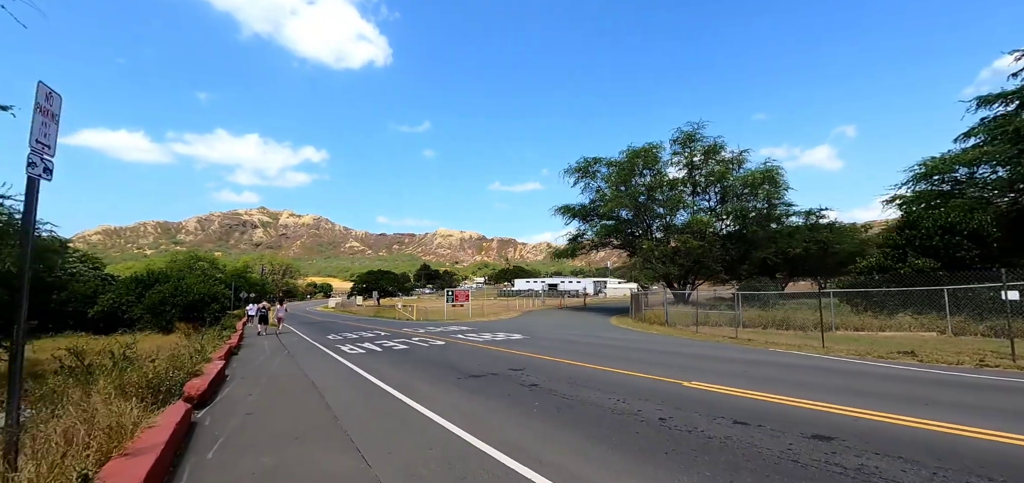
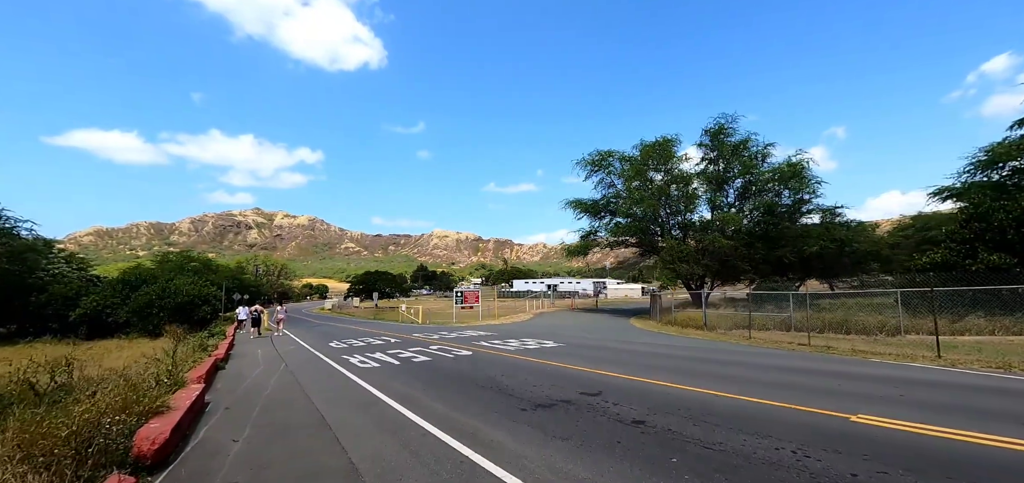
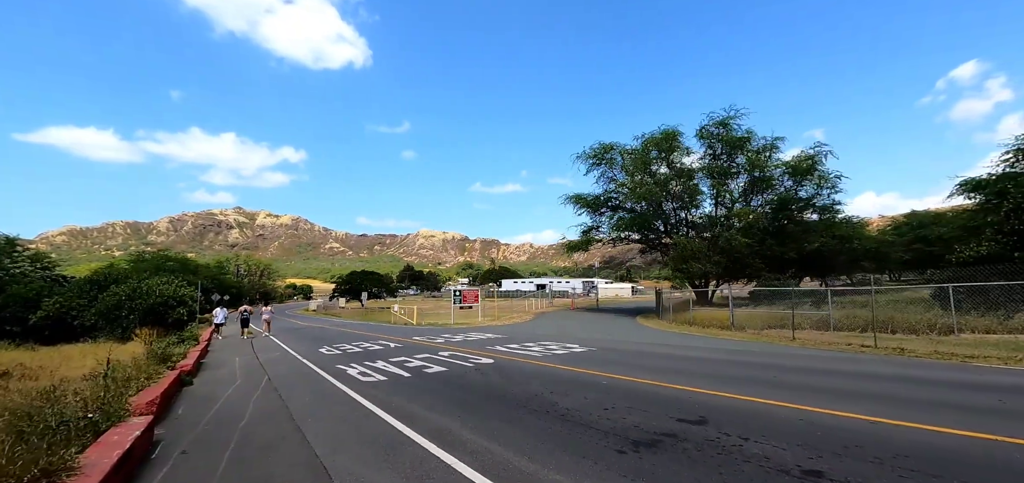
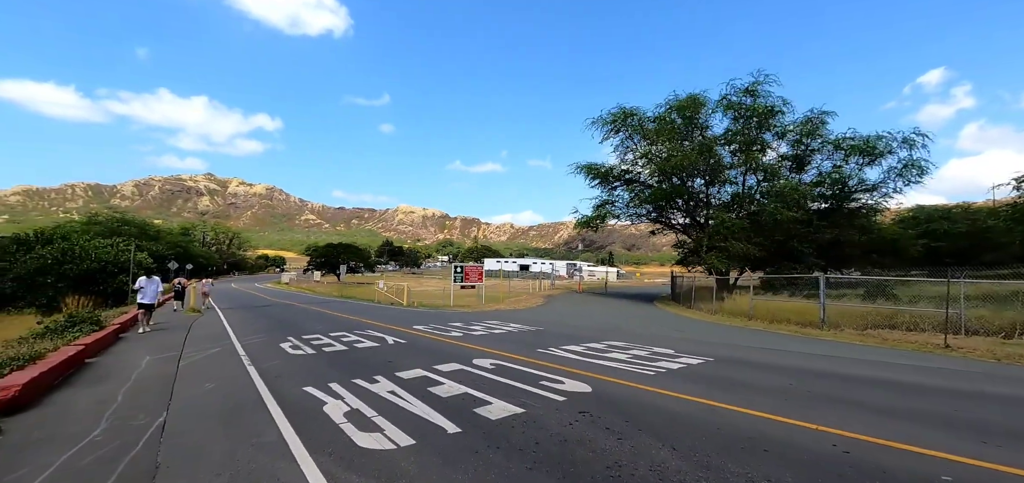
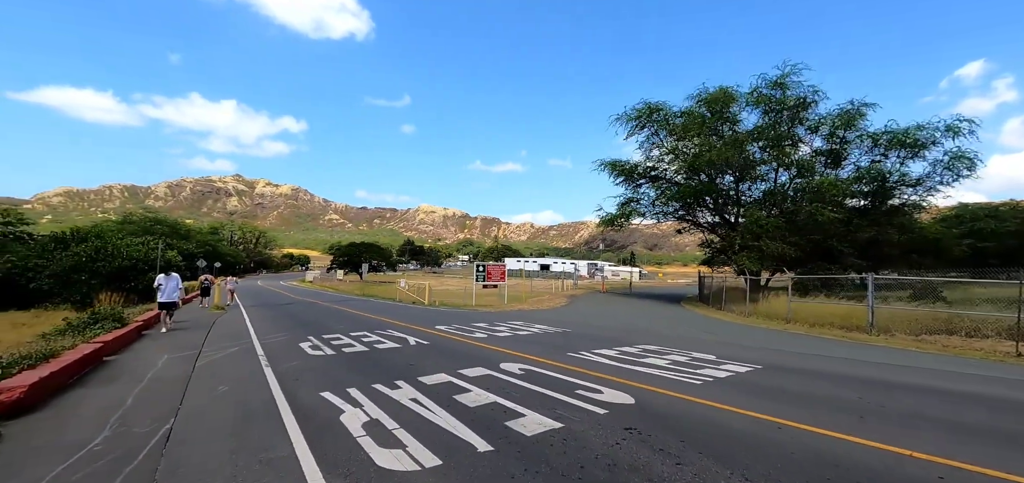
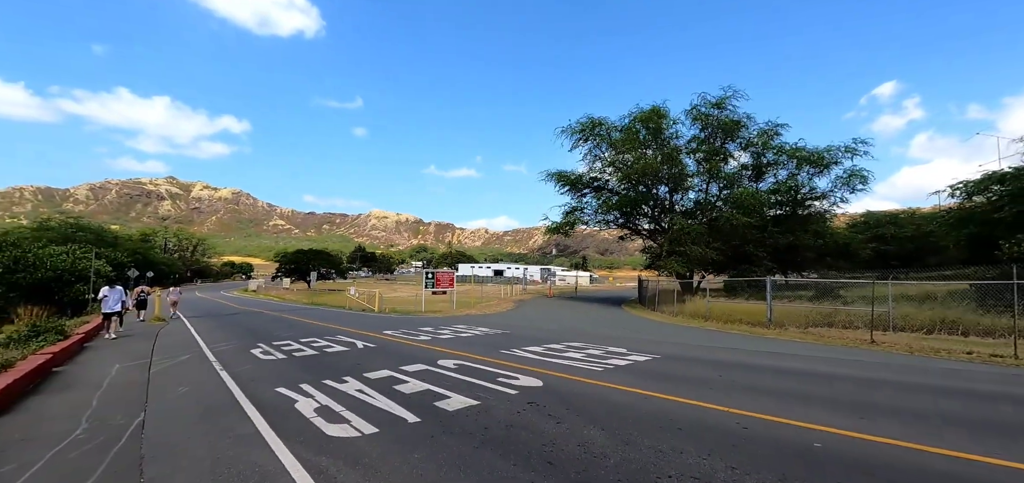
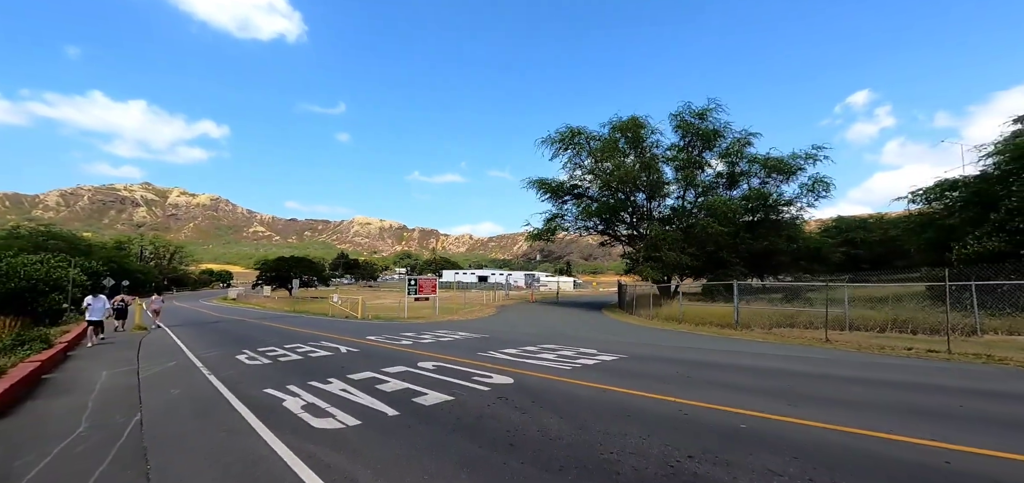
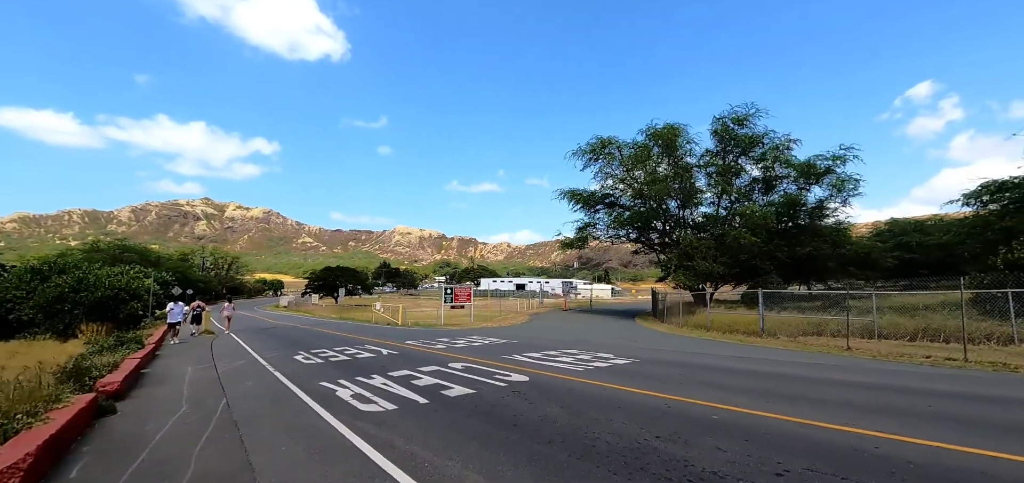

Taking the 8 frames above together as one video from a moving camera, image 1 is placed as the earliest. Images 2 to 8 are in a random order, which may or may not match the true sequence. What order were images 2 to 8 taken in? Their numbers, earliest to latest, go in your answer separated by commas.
2, 3, 8, 7, 6, 4, 5
